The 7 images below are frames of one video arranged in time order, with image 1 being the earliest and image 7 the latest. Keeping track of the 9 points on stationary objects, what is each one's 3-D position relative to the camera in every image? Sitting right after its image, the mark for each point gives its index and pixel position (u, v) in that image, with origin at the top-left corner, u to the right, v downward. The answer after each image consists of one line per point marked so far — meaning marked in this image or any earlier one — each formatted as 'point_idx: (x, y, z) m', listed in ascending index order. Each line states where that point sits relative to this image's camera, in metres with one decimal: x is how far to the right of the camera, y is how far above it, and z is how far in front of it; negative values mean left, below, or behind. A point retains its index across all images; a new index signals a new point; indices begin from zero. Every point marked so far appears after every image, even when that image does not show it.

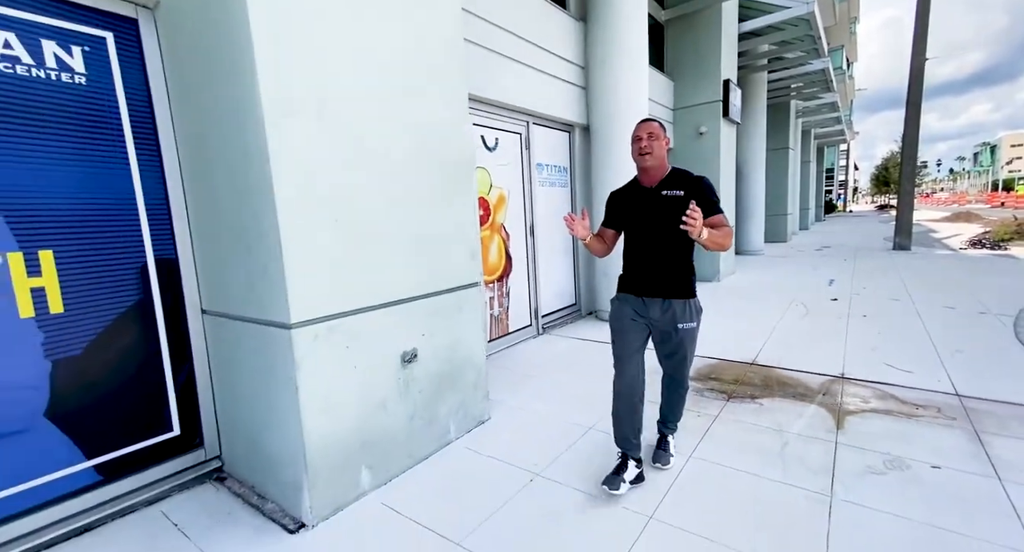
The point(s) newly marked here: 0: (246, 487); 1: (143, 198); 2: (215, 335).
0: (-1.3, -1.0, +2.3) m
1: (-1.7, +0.4, +2.2) m
2: (-1.5, -0.3, +2.4) m
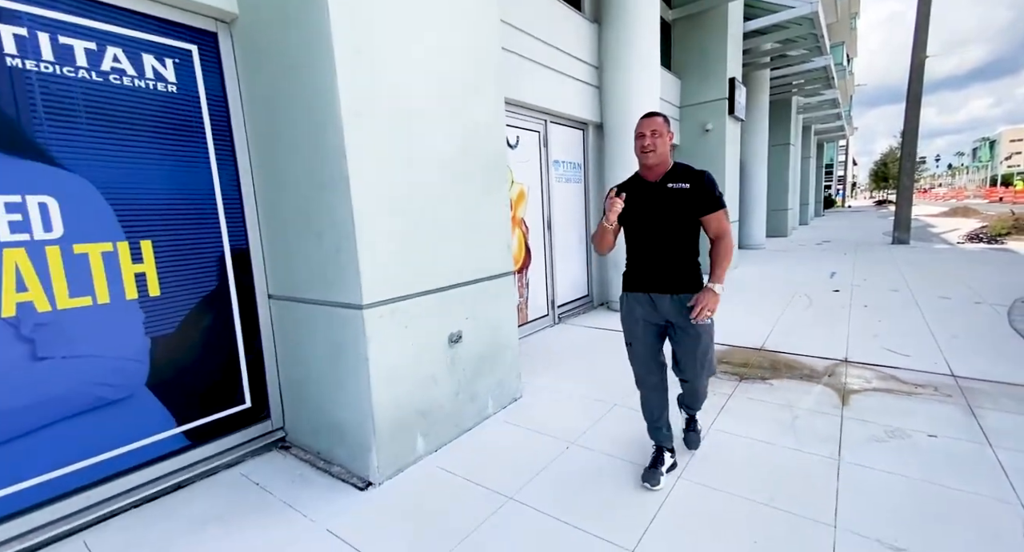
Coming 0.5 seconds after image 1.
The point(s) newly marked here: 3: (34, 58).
0: (-1.1, -0.9, +2.6) m
1: (-1.5, +0.4, +2.4) m
2: (-1.3, -0.2, +2.6) m
3: (-1.9, +0.8, +1.8) m
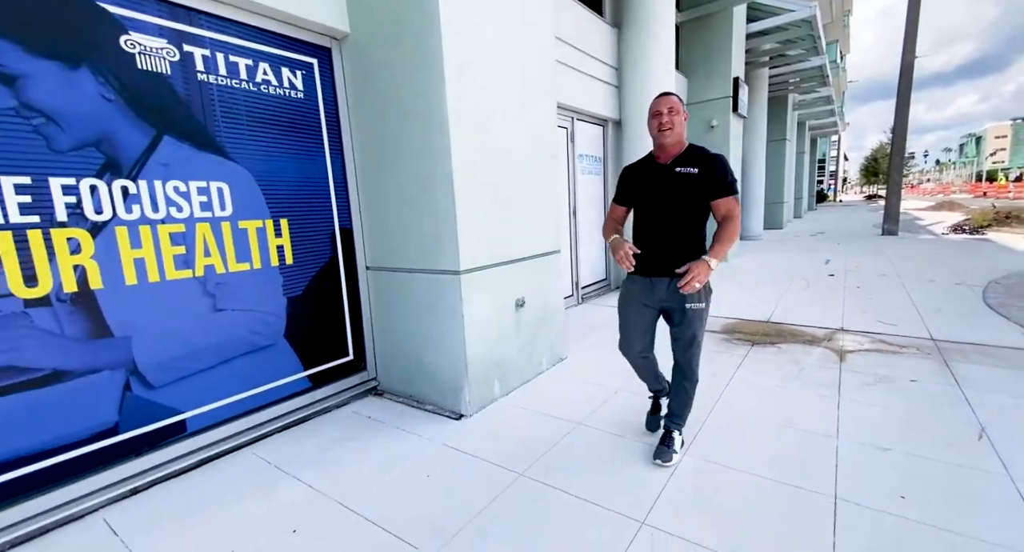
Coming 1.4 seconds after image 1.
0: (-0.7, -0.8, +3.1) m
1: (-1.1, +0.6, +3.0) m
2: (-0.9, -0.1, +3.1) m
3: (-1.5, +1.0, +2.4) m
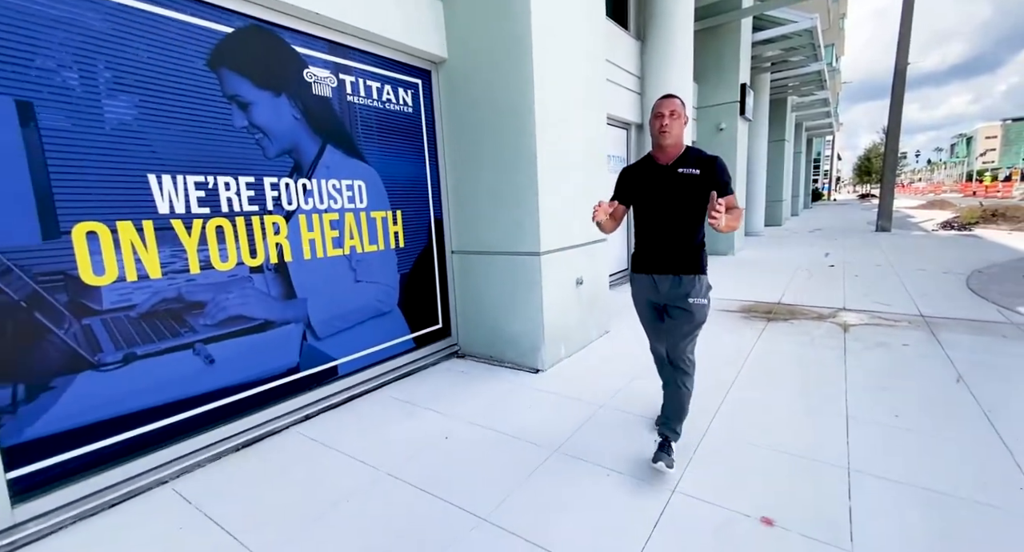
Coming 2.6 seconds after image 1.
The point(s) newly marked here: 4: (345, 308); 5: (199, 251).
0: (-0.2, -0.6, +3.8) m
1: (-0.6, +0.7, +3.6) m
2: (-0.4, +0.1, +3.8) m
3: (-1.0, +1.1, +3.0) m
4: (-1.1, -0.2, +3.0) m
5: (-1.5, +0.1, +2.3) m
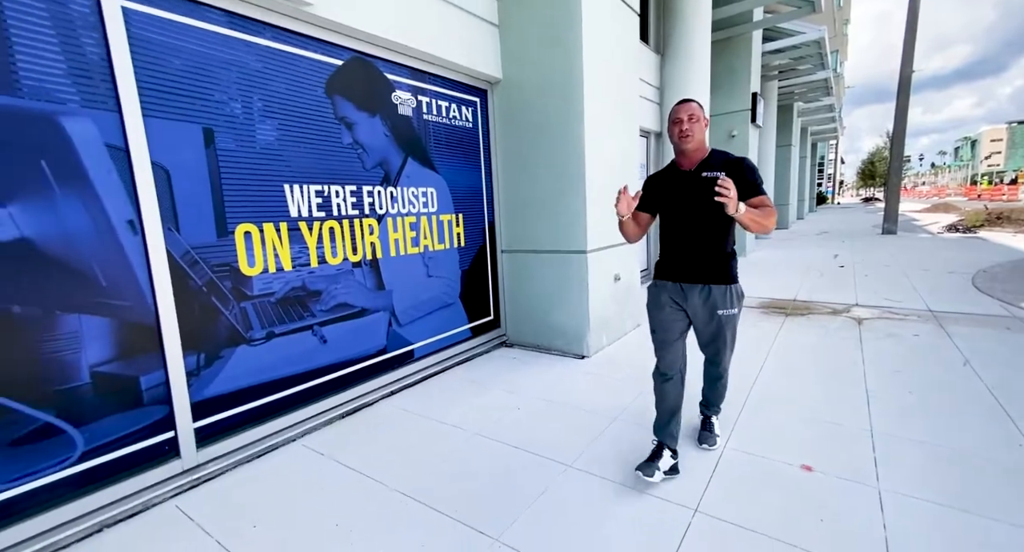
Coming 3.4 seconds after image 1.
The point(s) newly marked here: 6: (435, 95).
0: (+0.2, -0.6, +4.2) m
1: (-0.2, +0.8, +4.0) m
2: (0.0, +0.1, +4.2) m
3: (-0.6, +1.2, +3.4) m
4: (-0.7, -0.2, +3.4) m
5: (-1.1, +0.2, +2.7) m
6: (-0.6, +1.3, +3.5) m
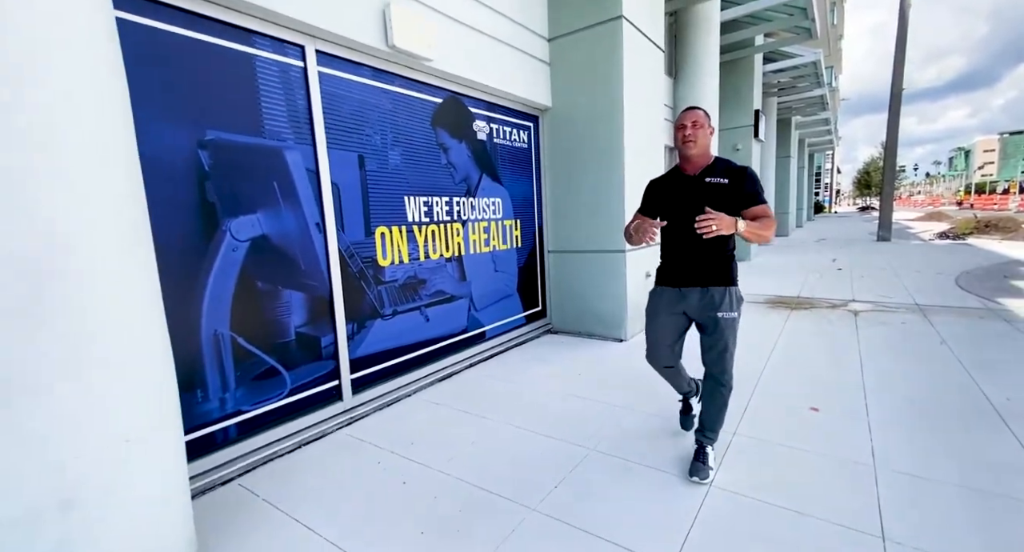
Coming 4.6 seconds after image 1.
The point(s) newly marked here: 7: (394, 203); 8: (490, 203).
0: (+0.6, -0.6, +4.9) m
1: (+0.2, +0.8, +4.8) m
2: (+0.5, +0.1, +4.9) m
3: (-0.1, +1.2, +4.2) m
4: (-0.2, -0.1, +4.1) m
5: (-0.6, +0.2, +3.4) m
6: (-0.1, +1.4, +4.2) m
7: (-0.8, +0.5, +3.1) m
8: (-0.2, +0.6, +4.1) m
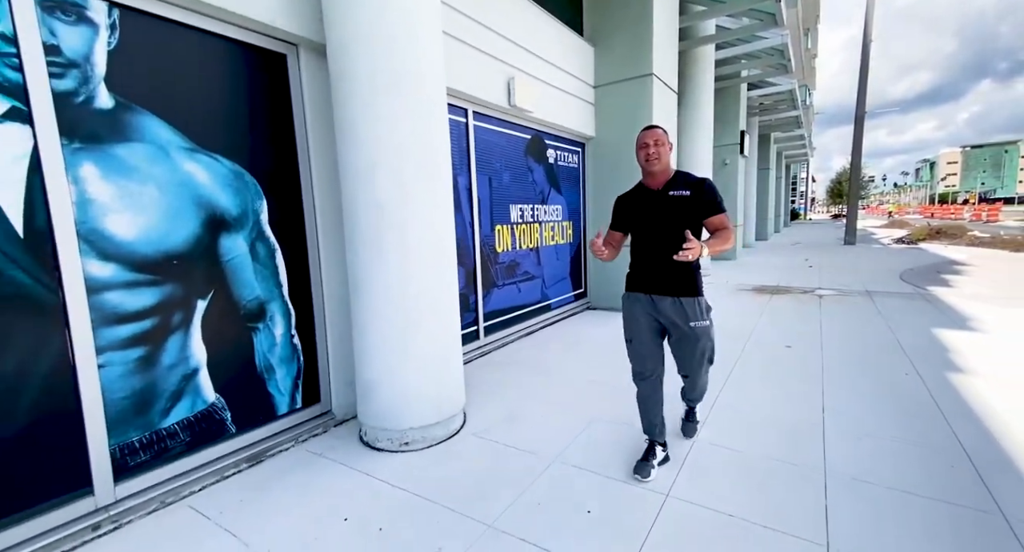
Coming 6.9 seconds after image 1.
0: (+1.3, -0.4, +6.4) m
1: (+0.9, +0.9, +6.3) m
2: (+1.1, +0.3, +6.4) m
3: (+0.6, +1.4, +5.6) m
4: (+0.5, 0.0, +5.6) m
5: (+0.1, +0.4, +4.9) m
6: (+0.6, +1.5, +5.7) m
7: (-0.1, +0.6, +4.6) m
8: (+0.5, +0.8, +5.6) m
